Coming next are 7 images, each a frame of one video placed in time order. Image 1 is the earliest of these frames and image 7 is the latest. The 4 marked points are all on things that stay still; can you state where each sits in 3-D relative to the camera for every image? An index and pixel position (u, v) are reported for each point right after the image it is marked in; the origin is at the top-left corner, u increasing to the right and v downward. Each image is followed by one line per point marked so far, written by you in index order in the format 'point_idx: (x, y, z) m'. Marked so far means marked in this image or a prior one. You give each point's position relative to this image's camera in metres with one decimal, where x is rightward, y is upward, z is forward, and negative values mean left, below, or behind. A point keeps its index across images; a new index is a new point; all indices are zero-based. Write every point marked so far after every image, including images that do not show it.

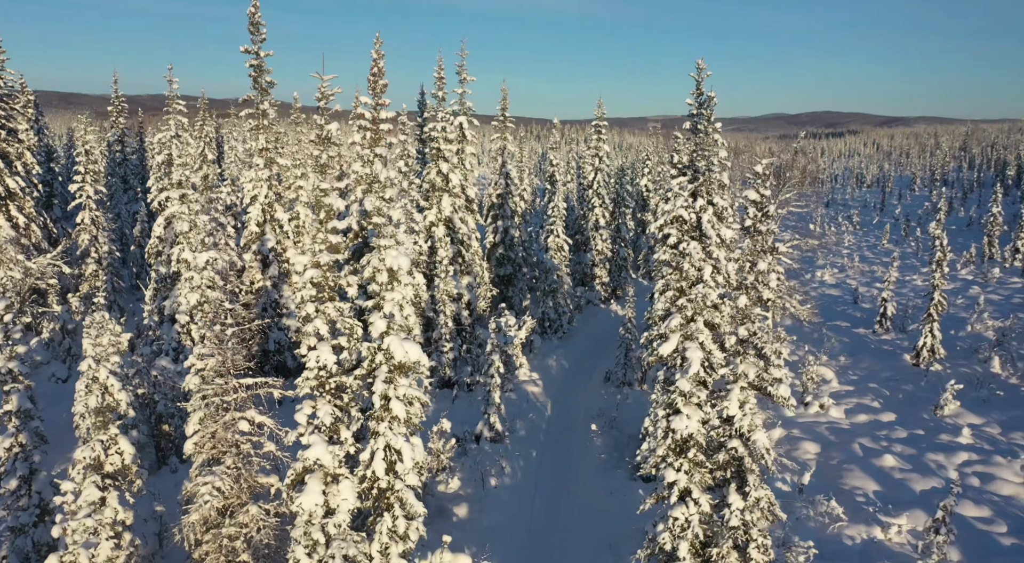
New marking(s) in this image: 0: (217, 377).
0: (-7.4, -2.4, +17.3) m
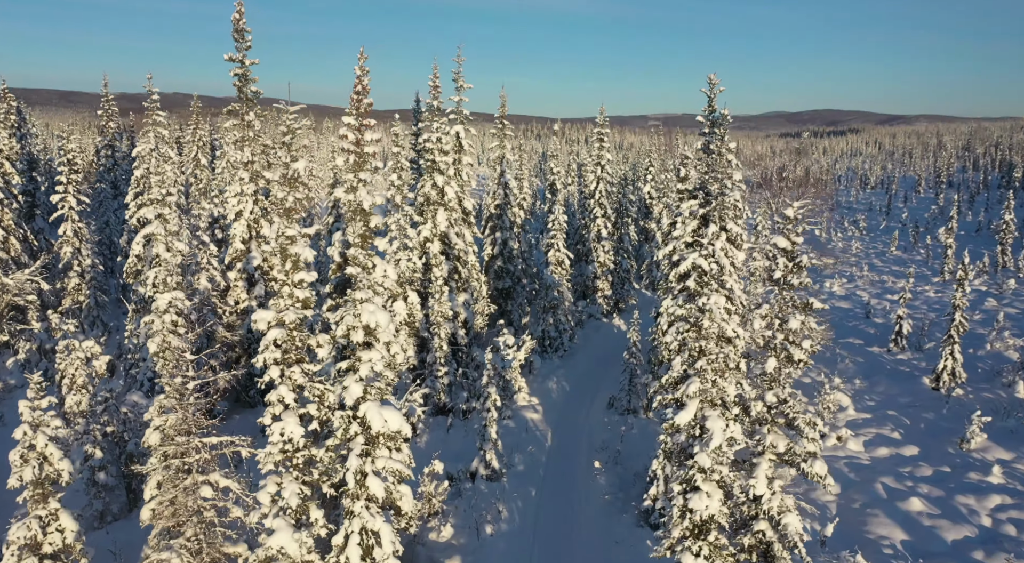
0: (-7.5, -3.4, +15.5) m
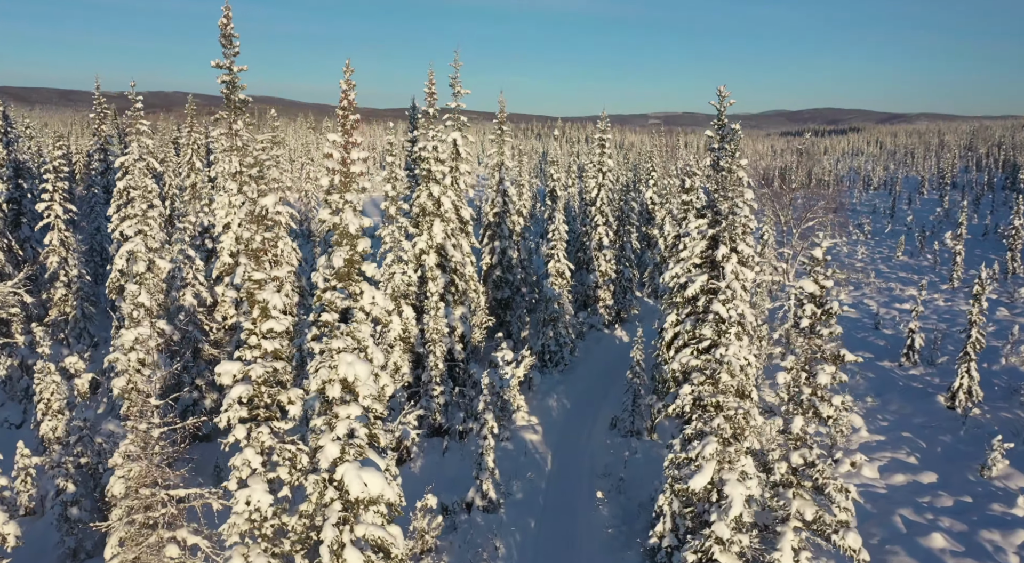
0: (-7.6, -4.2, +14.2) m
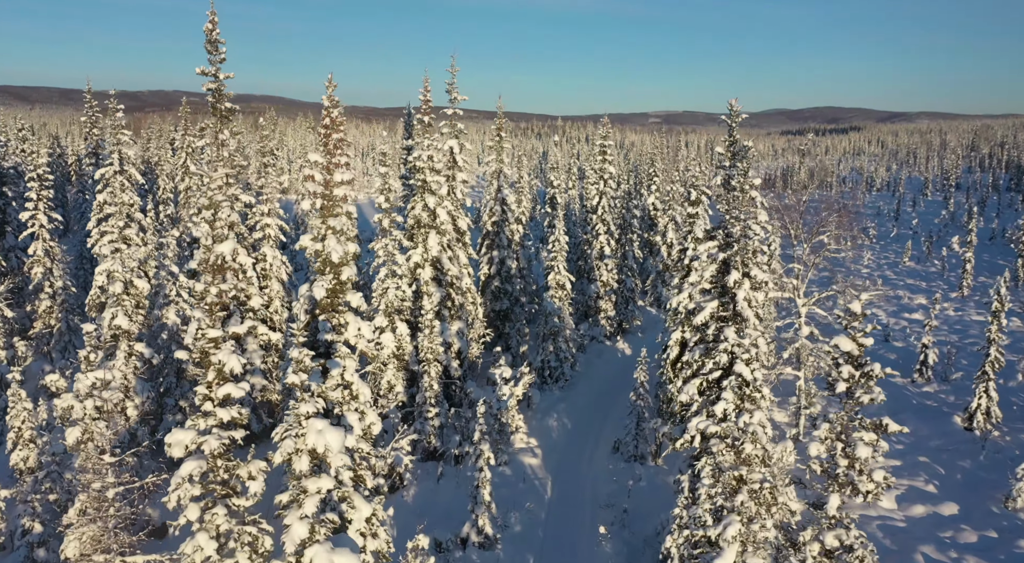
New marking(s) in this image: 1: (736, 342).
0: (-7.7, -5.0, +12.8) m
1: (+6.4, -1.7, +19.7) m
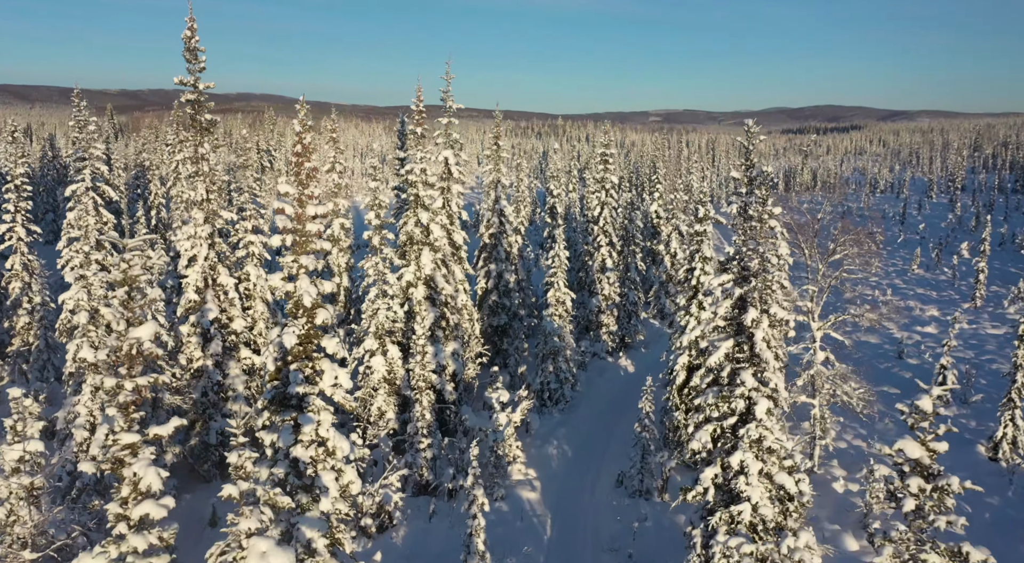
0: (-7.8, -6.0, +11.0) m
1: (+6.3, -2.7, +17.9) m
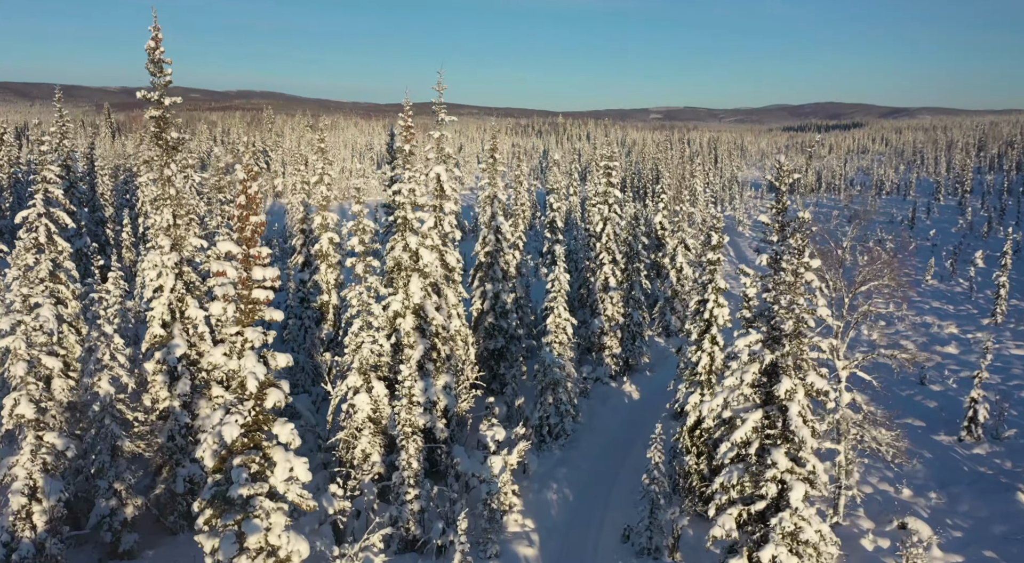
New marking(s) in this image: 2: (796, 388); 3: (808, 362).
0: (-8.0, -7.4, +8.3) m
1: (+6.1, -4.1, +15.2) m
2: (+6.3, -2.3, +15.2) m
3: (+6.6, -1.8, +15.3) m
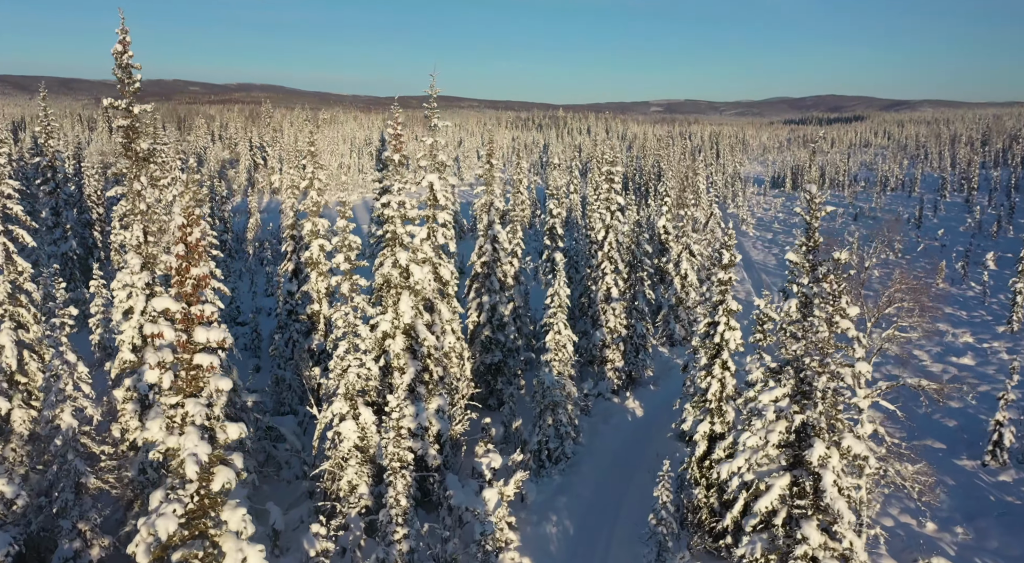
0: (-8.1, -8.4, +6.4) m
1: (+5.9, -5.1, +13.3) m
2: (+6.1, -3.3, +13.3) m
3: (+6.5, -2.7, +13.3) m
